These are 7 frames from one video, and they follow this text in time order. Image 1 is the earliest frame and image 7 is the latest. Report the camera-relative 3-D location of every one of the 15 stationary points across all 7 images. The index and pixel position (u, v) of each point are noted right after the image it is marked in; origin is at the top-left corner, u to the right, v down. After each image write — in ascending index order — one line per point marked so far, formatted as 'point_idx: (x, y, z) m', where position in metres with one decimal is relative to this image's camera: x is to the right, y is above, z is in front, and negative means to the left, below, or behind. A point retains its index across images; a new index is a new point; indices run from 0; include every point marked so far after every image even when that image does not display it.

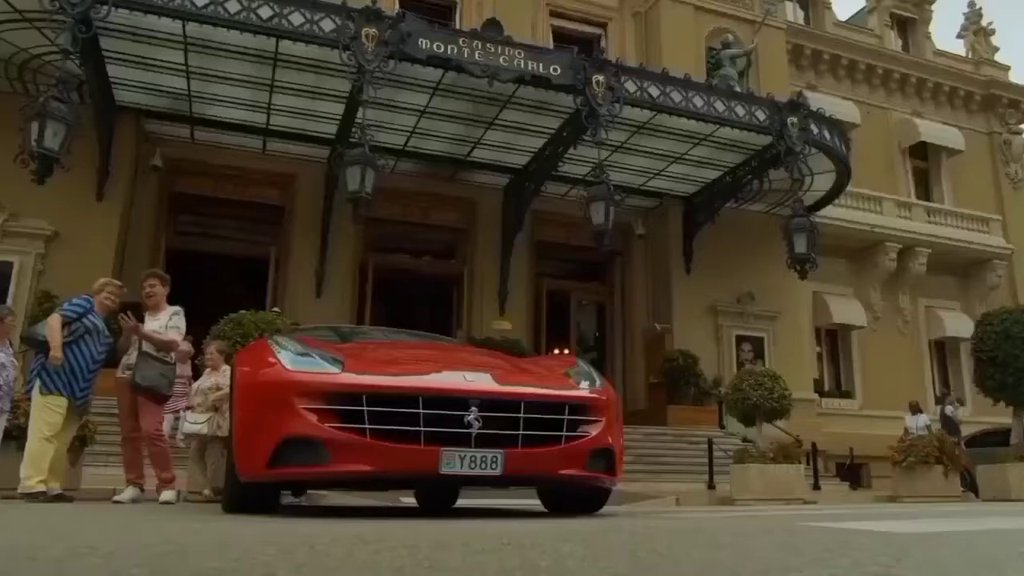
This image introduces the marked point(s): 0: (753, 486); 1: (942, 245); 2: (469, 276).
0: (+2.6, -2.1, +8.9) m
1: (+10.2, +1.0, +19.7) m
2: (-0.8, +0.2, +14.7) m
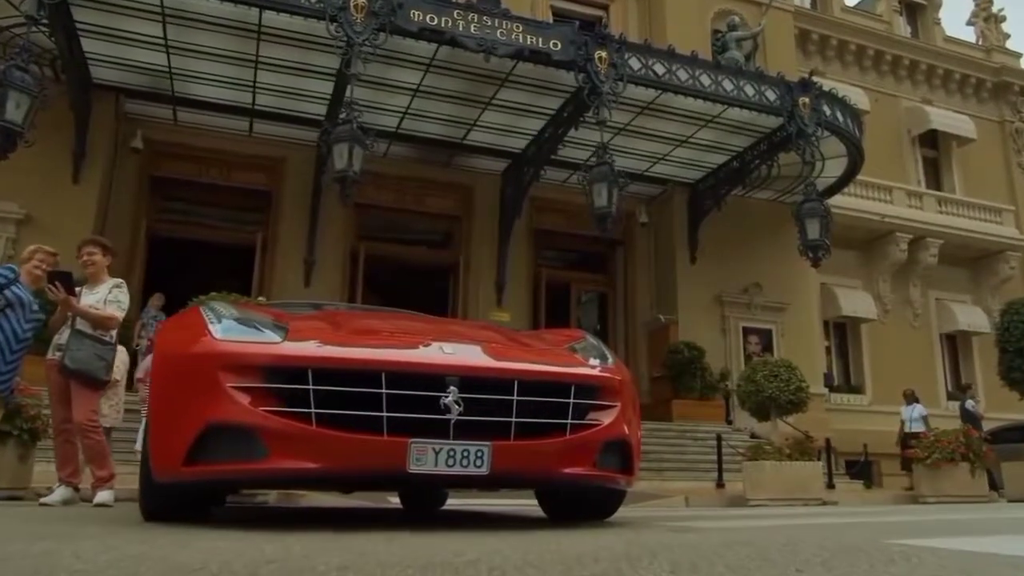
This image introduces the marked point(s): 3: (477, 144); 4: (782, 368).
0: (+2.6, -2.0, +8.3) m
1: (+10.2, +1.2, +19.1) m
2: (-0.8, +0.4, +14.1) m
3: (-0.6, +2.4, +13.7) m
4: (+2.9, -0.9, +8.8) m
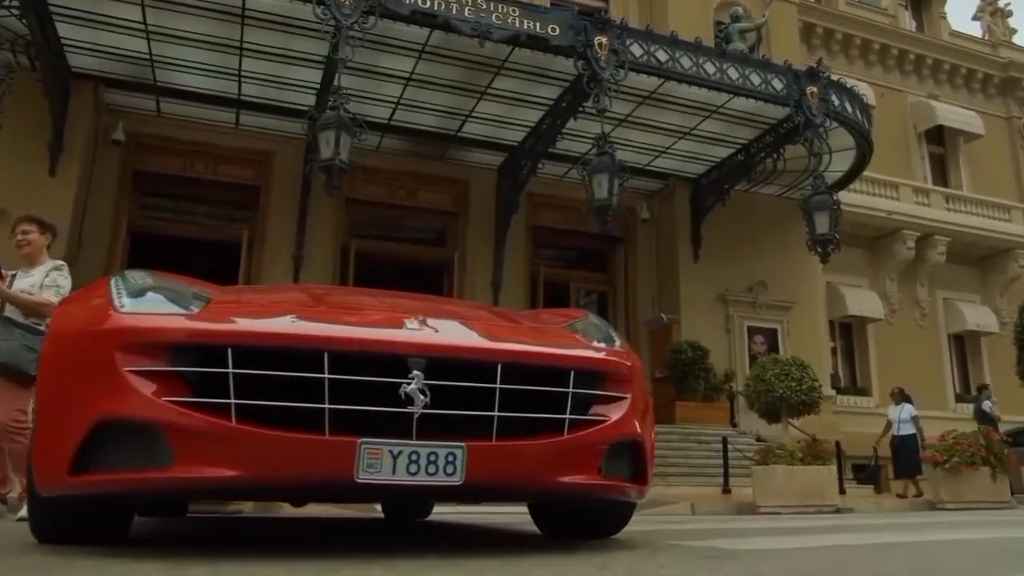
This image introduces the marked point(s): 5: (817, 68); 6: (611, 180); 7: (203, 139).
0: (+2.6, -1.9, +7.8) m
1: (+10.2, +1.2, +18.6) m
2: (-0.8, +0.4, +13.6) m
3: (-0.6, +2.4, +13.2) m
4: (+2.8, -0.8, +8.3) m
5: (+4.4, +3.2, +12.0) m
6: (+1.2, +1.4, +10.4) m
7: (-4.8, +2.3, +12.7) m
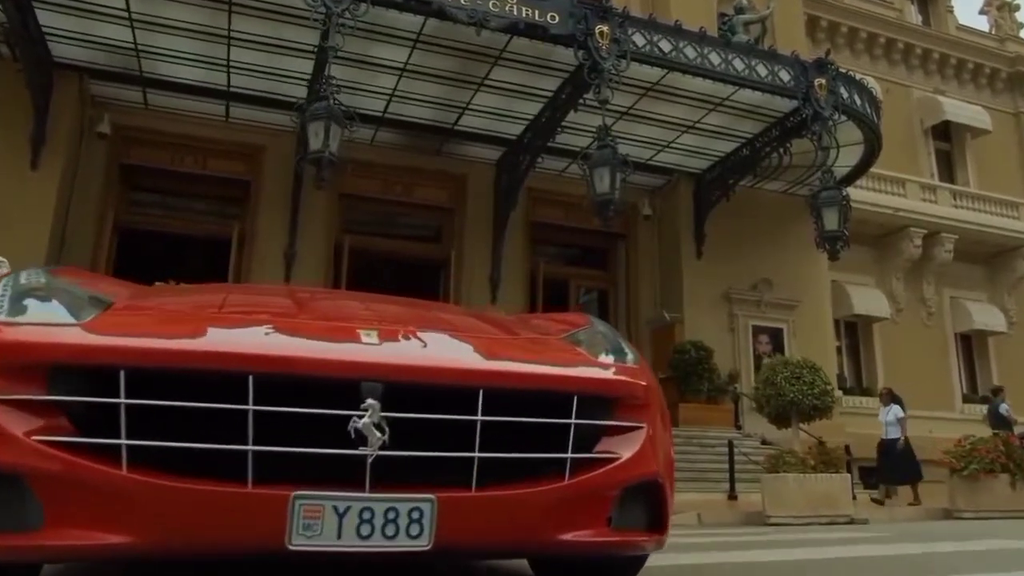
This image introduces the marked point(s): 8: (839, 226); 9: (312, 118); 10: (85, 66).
0: (+2.5, -1.9, +7.4) m
1: (+10.1, +1.3, +18.2) m
2: (-0.9, +0.4, +13.2) m
3: (-0.7, +2.5, +12.8) m
4: (+2.8, -0.8, +7.9) m
5: (+4.4, +3.2, +11.6) m
6: (+1.2, +1.4, +10.0) m
7: (-4.8, +2.3, +12.3) m
8: (+4.3, +0.8, +10.9) m
9: (-2.2, +1.8, +8.9) m
10: (-5.8, +3.0, +11.2) m
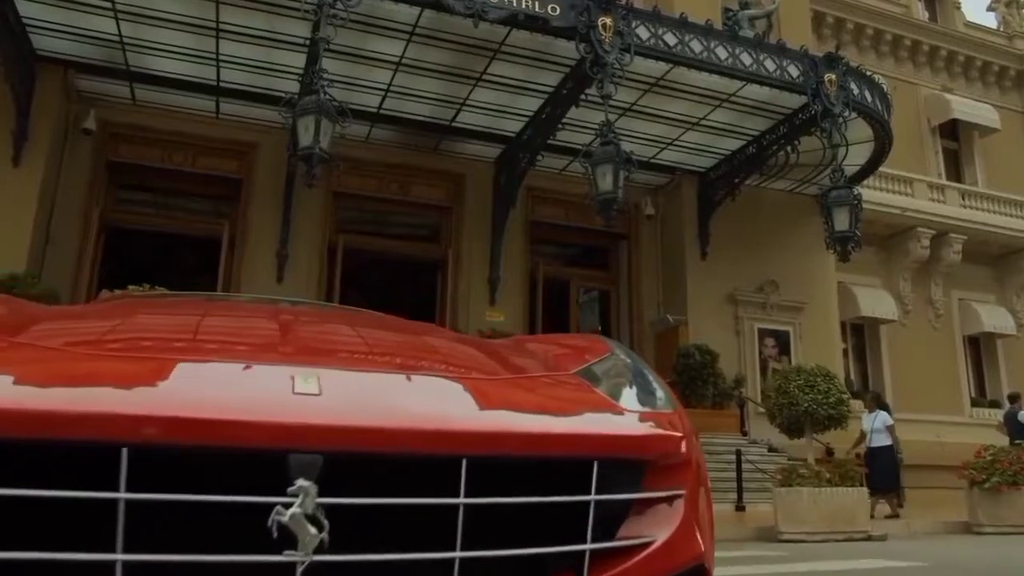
0: (+2.5, -1.9, +7.1) m
1: (+10.1, +1.2, +17.9) m
2: (-0.9, +0.4, +12.8) m
3: (-0.7, +2.4, +12.4) m
4: (+2.8, -0.8, +7.6) m
5: (+4.4, +3.2, +11.2) m
6: (+1.2, +1.3, +9.6) m
7: (-4.8, +2.3, +12.0) m
8: (+4.3, +0.8, +10.5) m
9: (-2.2, +1.8, +8.5) m
10: (-5.8, +3.0, +10.8) m
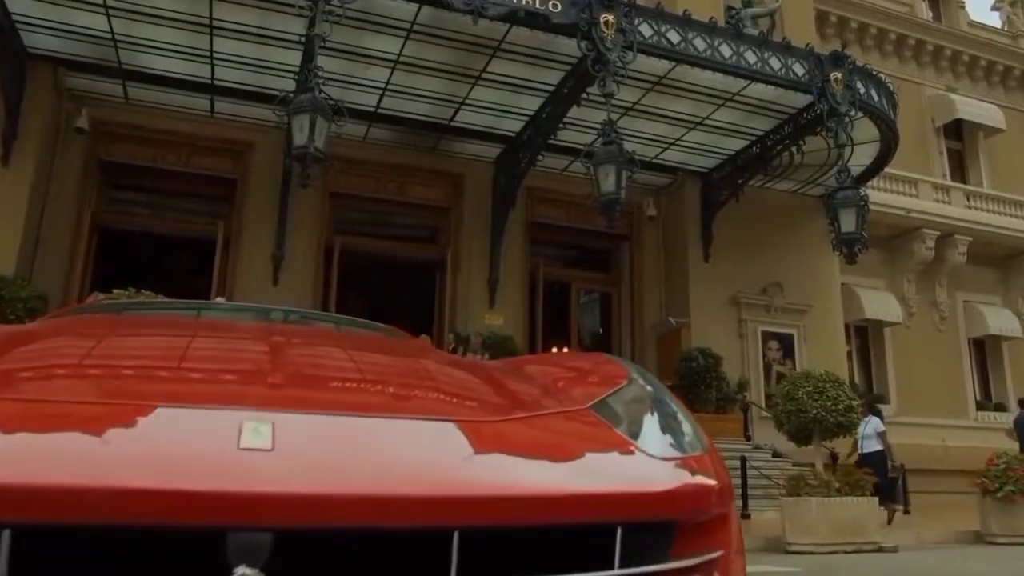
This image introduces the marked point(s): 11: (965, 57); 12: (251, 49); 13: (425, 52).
0: (+2.5, -2.0, +6.8) m
1: (+10.1, +1.2, +17.7) m
2: (-0.9, +0.4, +12.6) m
3: (-0.7, +2.4, +12.2) m
4: (+2.8, -0.8, +7.4) m
5: (+4.4, +3.1, +11.0) m
6: (+1.2, +1.3, +9.4) m
7: (-4.8, +2.3, +11.7) m
8: (+4.3, +0.8, +10.3) m
9: (-2.2, +1.8, +8.3) m
10: (-5.8, +3.0, +10.6) m
11: (+10.9, +5.5, +19.8) m
12: (-3.3, +3.0, +10.5) m
13: (-1.1, +3.0, +10.4) m
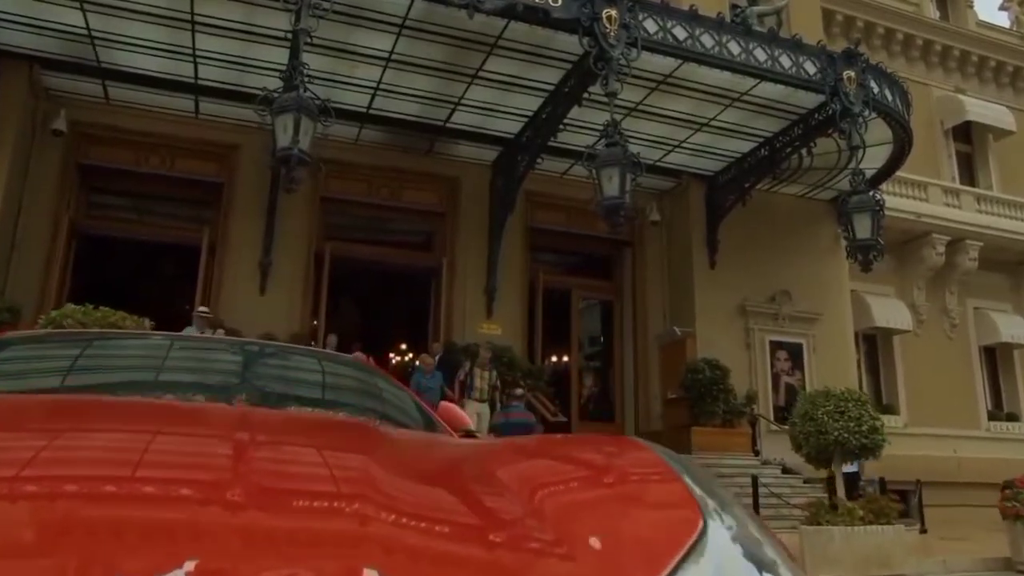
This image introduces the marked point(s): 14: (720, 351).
0: (+2.5, -2.1, +6.3) m
1: (+10.1, +1.1, +17.2) m
2: (-0.9, +0.3, +12.1) m
3: (-0.7, +2.3, +11.7) m
4: (+2.8, -0.9, +6.8) m
5: (+4.4, +3.0, +10.5) m
6: (+1.2, +1.2, +8.9) m
7: (-4.8, +2.2, +11.2) m
8: (+4.3, +0.6, +9.8) m
9: (-2.2, +1.7, +7.8) m
10: (-5.8, +2.9, +10.1) m
11: (+10.8, +5.4, +19.4) m
12: (-3.3, +2.9, +10.0) m
13: (-1.1, +2.9, +9.9) m
14: (+3.2, -1.0, +12.7) m
